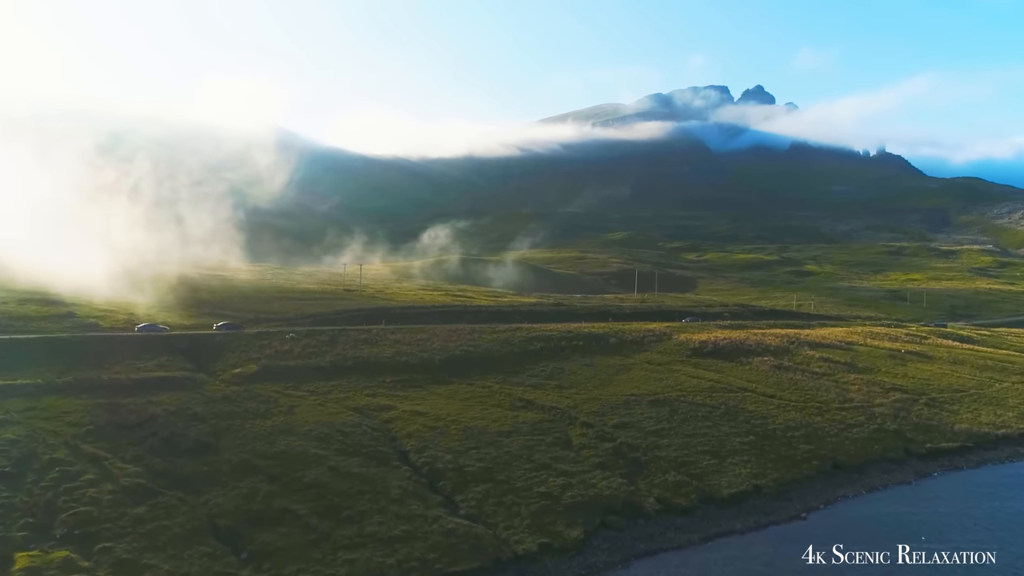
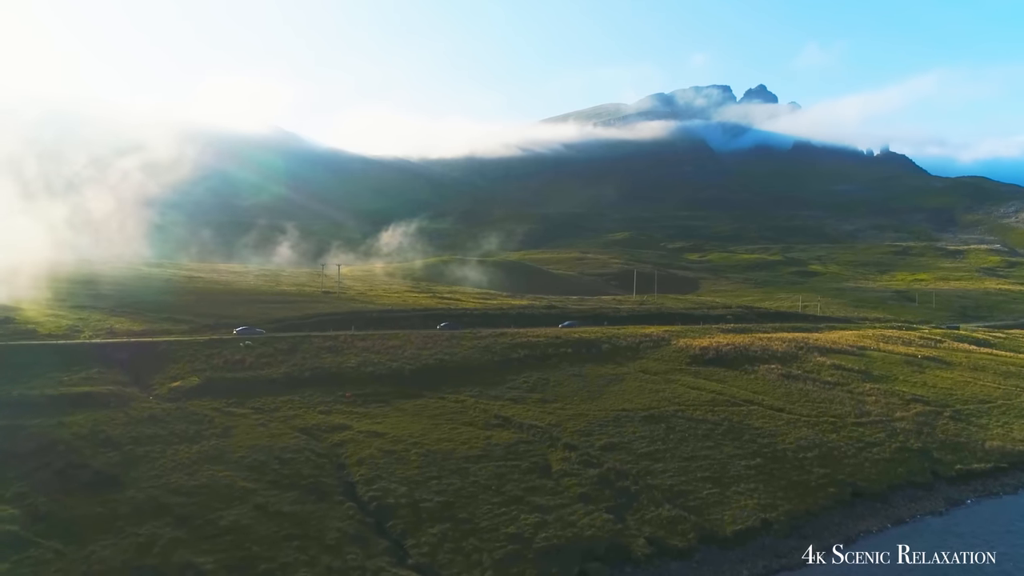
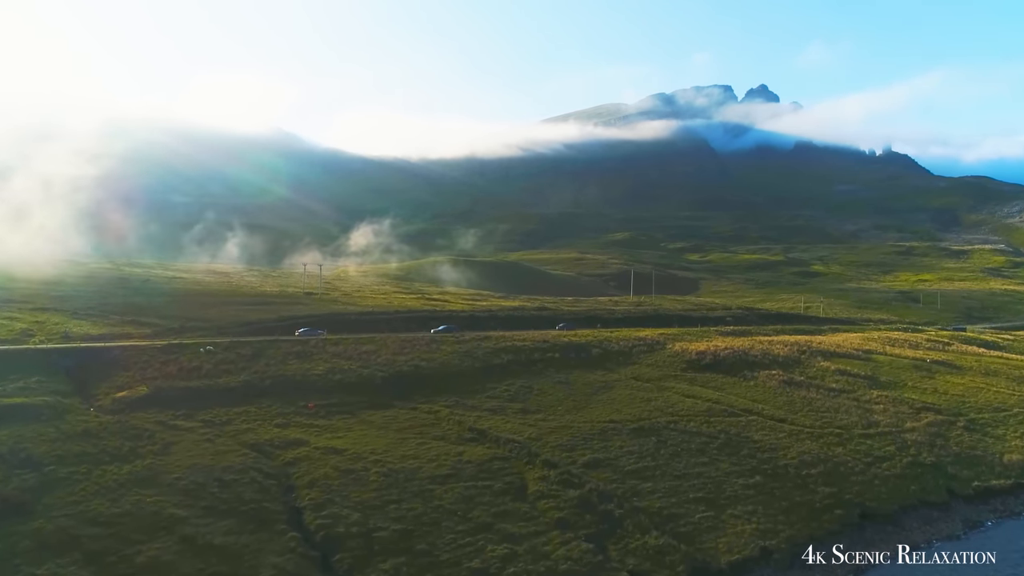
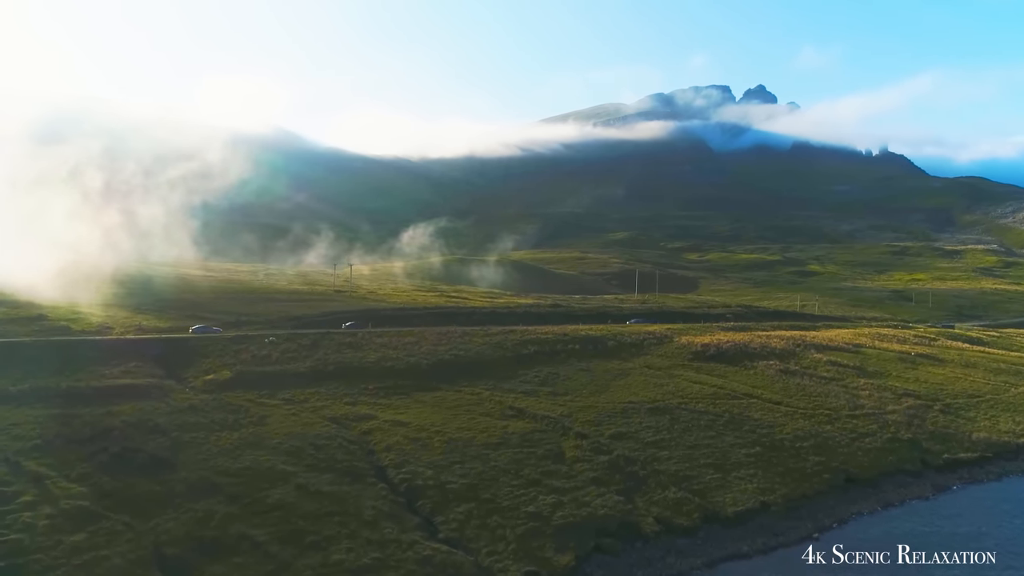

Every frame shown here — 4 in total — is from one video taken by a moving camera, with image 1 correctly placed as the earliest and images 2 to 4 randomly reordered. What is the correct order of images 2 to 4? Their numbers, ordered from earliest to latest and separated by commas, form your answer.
4, 2, 3
